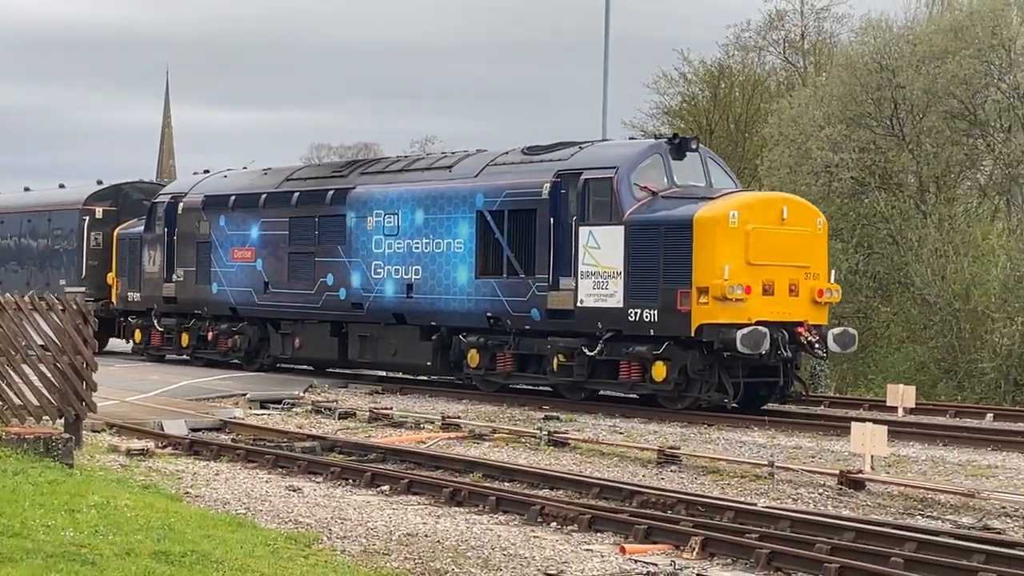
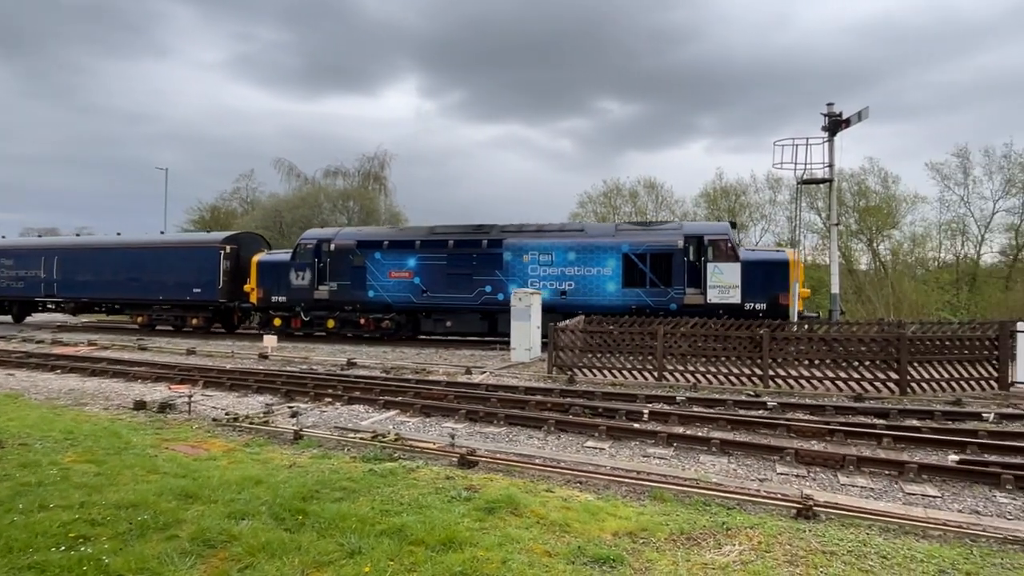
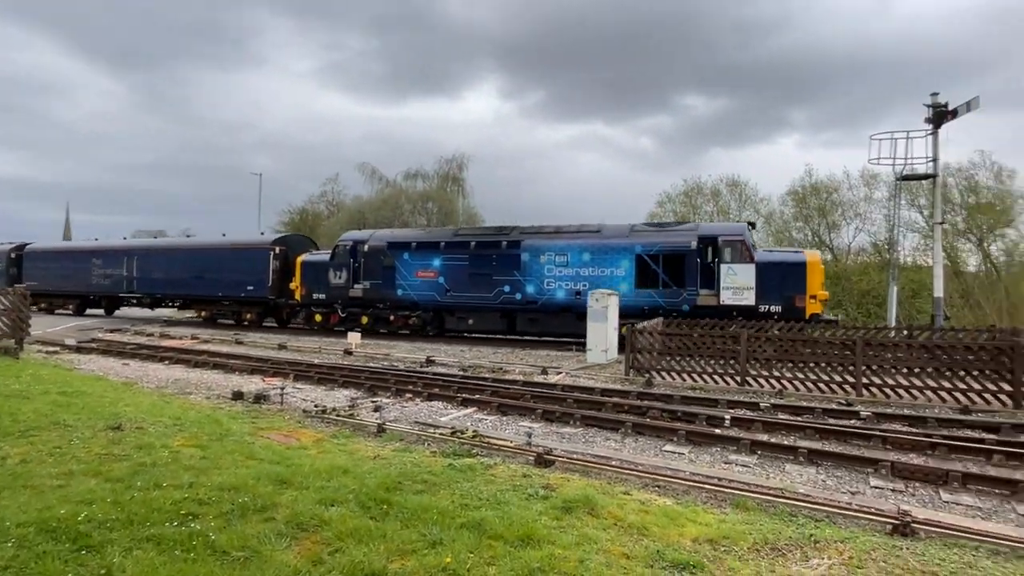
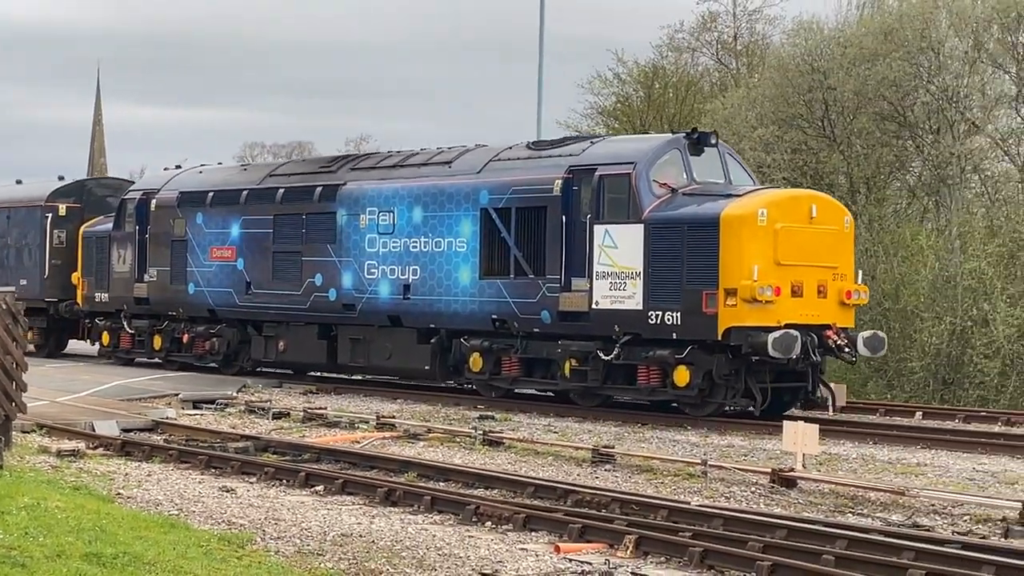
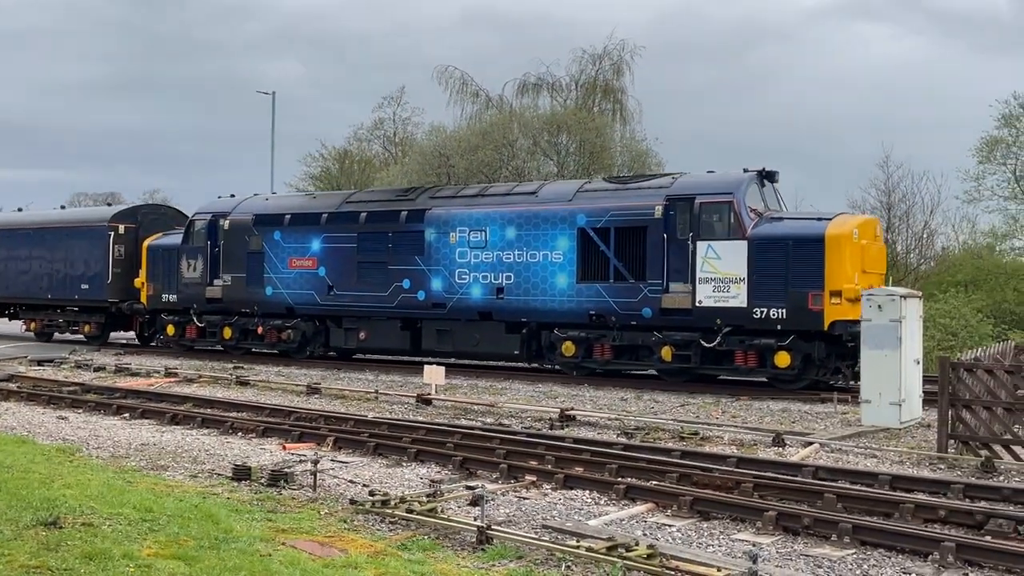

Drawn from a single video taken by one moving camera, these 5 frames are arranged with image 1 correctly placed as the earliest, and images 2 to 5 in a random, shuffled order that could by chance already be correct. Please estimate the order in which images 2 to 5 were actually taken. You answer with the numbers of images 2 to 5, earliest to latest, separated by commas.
4, 5, 3, 2
